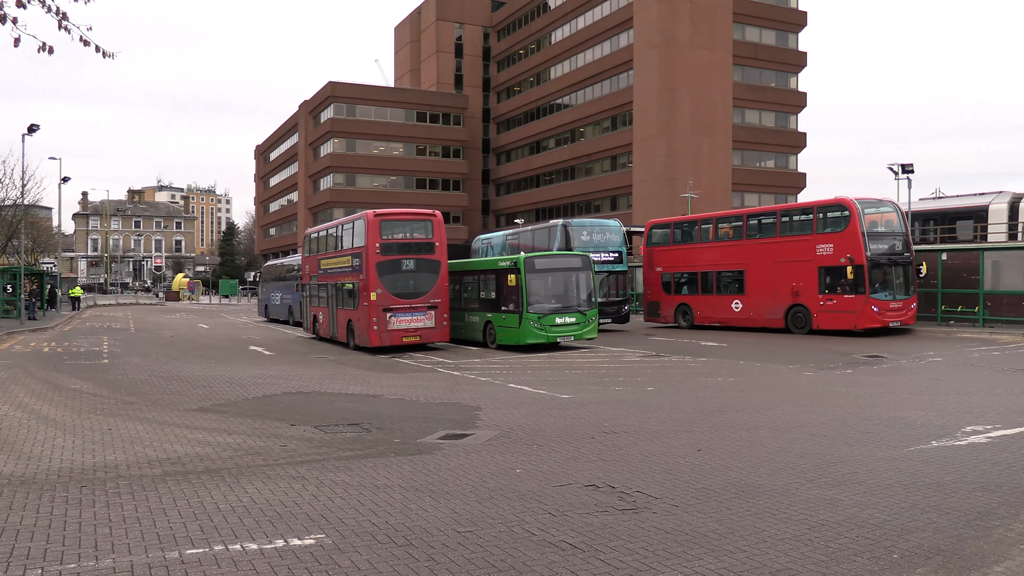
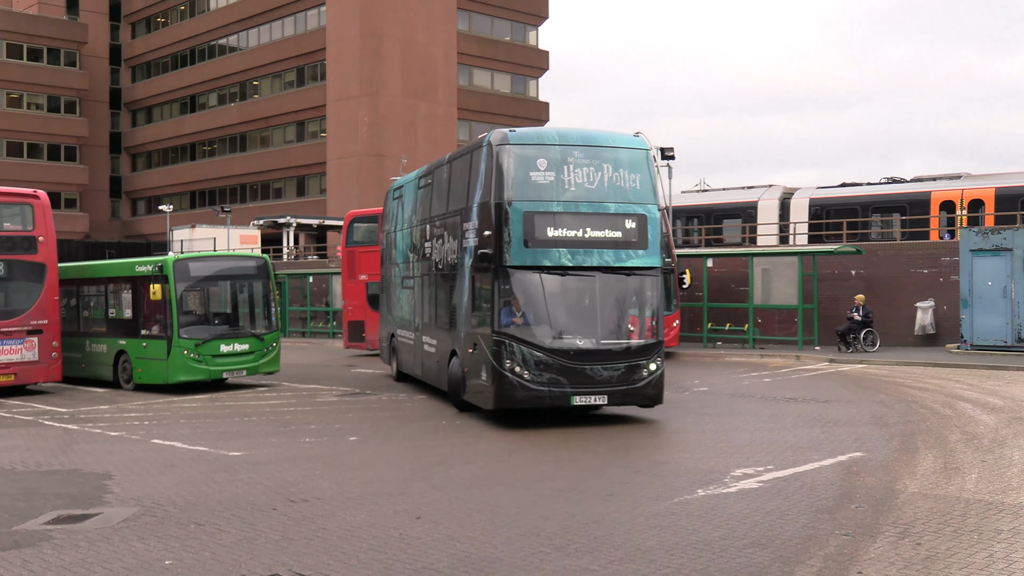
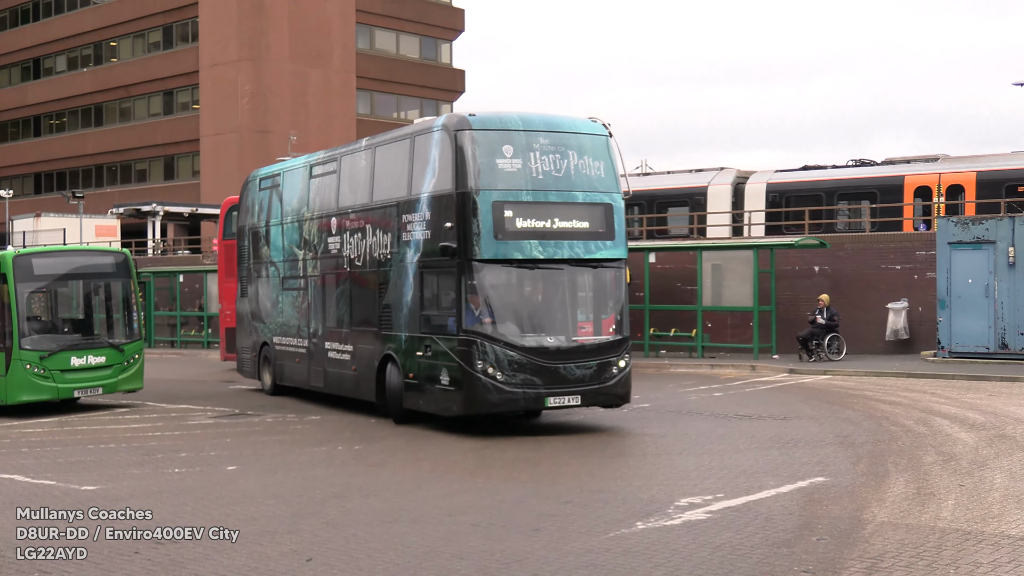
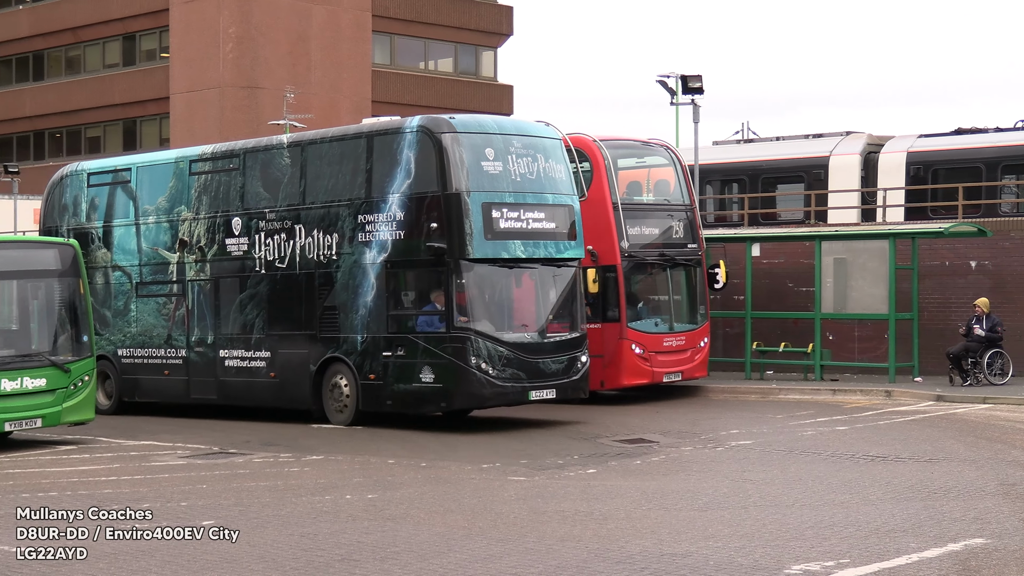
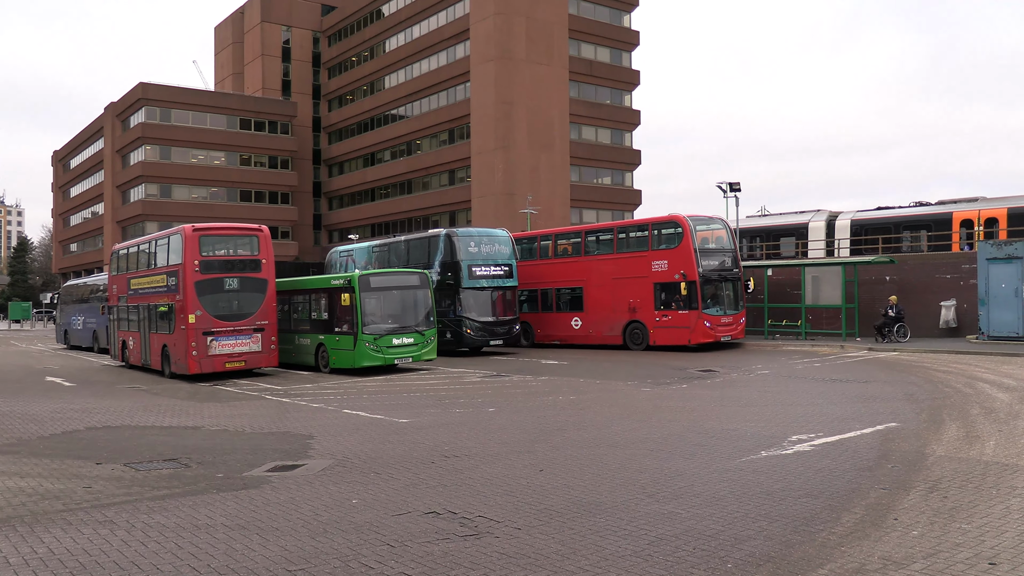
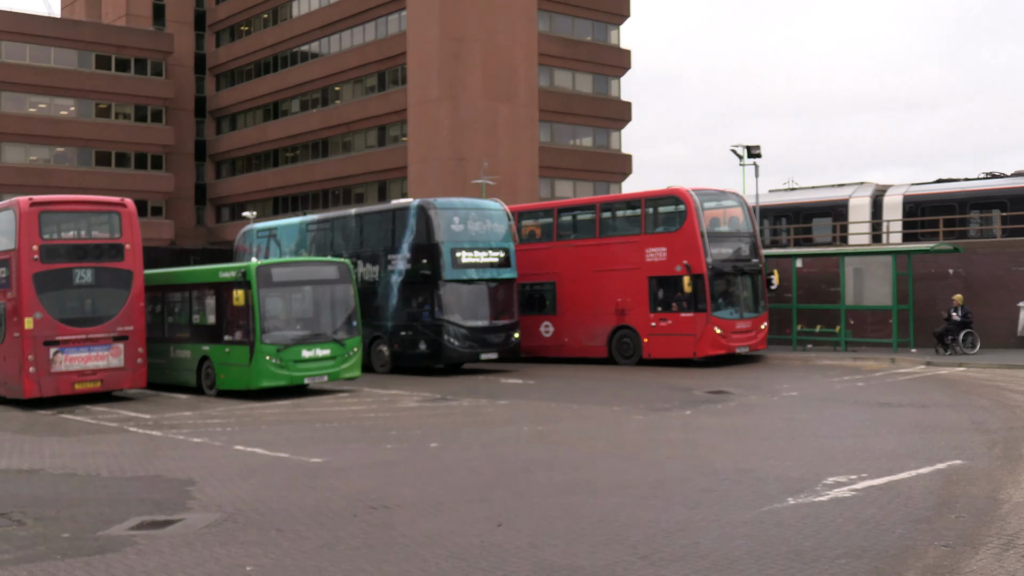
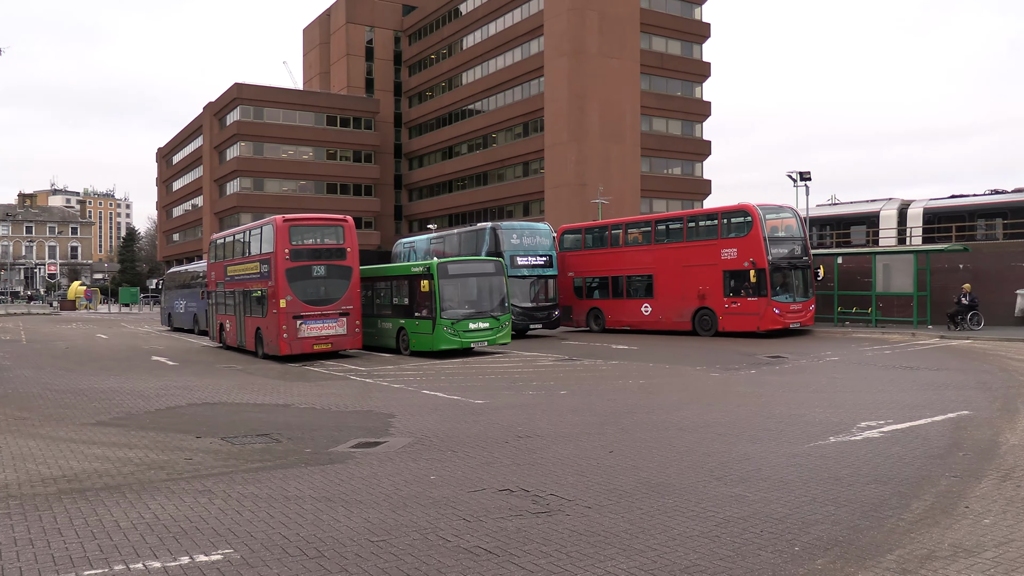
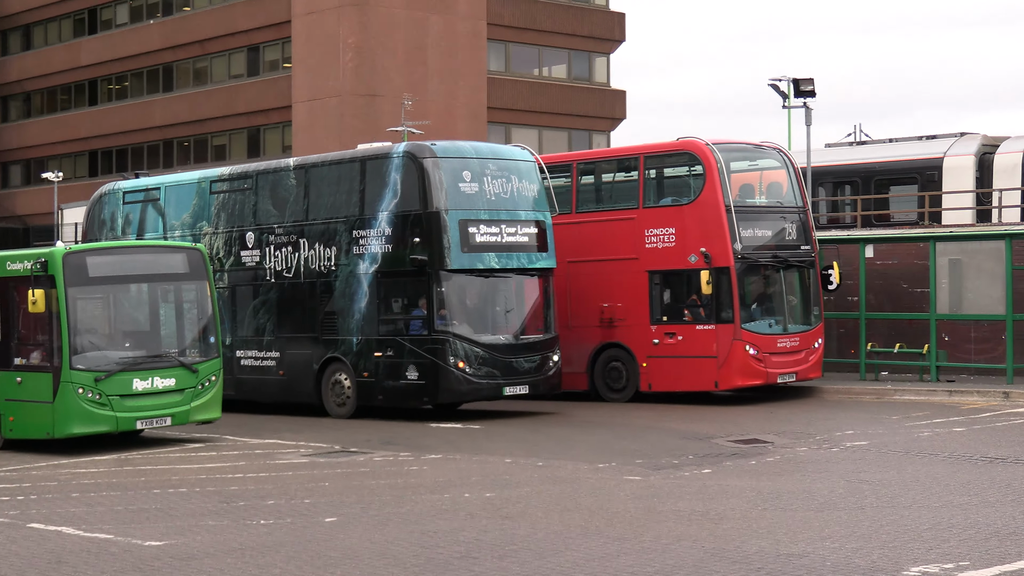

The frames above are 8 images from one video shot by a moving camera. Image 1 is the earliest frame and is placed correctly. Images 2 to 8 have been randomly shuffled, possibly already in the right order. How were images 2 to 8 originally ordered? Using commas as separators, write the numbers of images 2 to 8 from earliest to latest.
7, 5, 6, 8, 4, 3, 2
